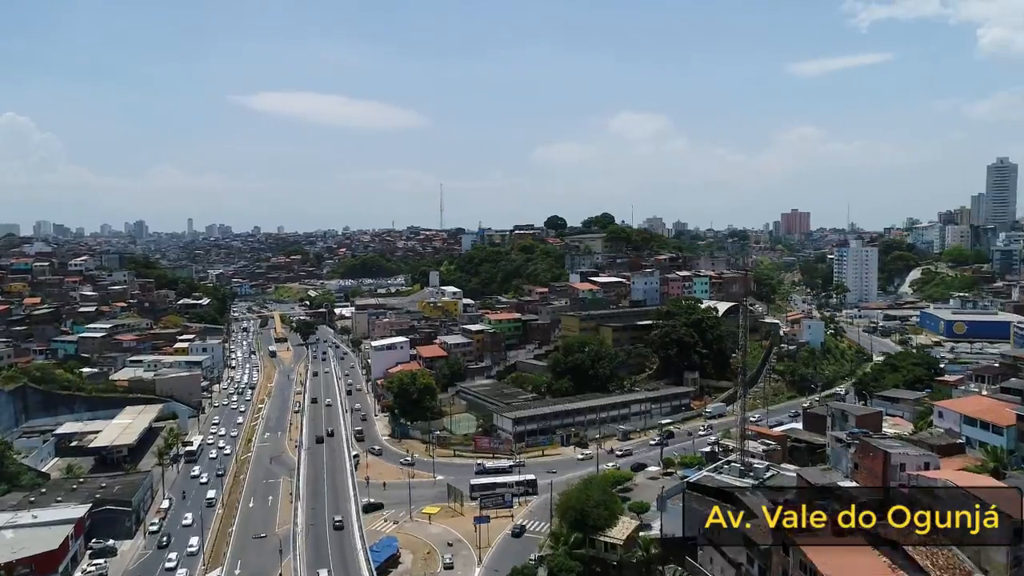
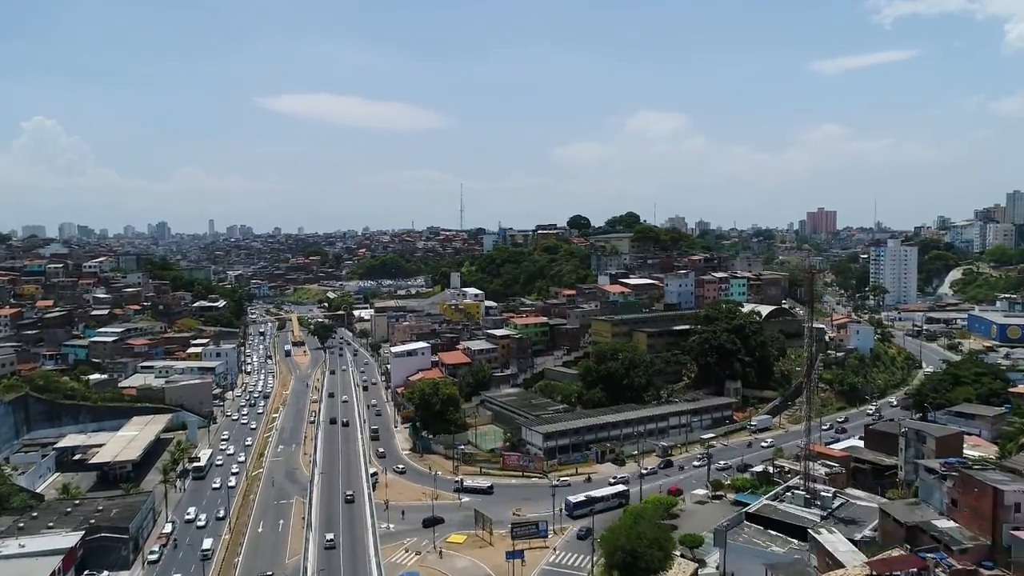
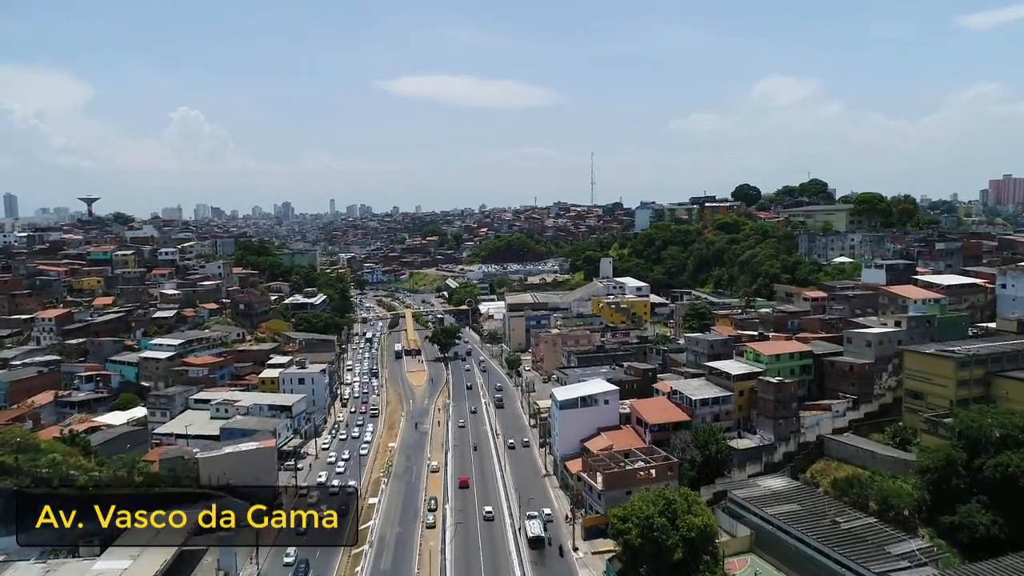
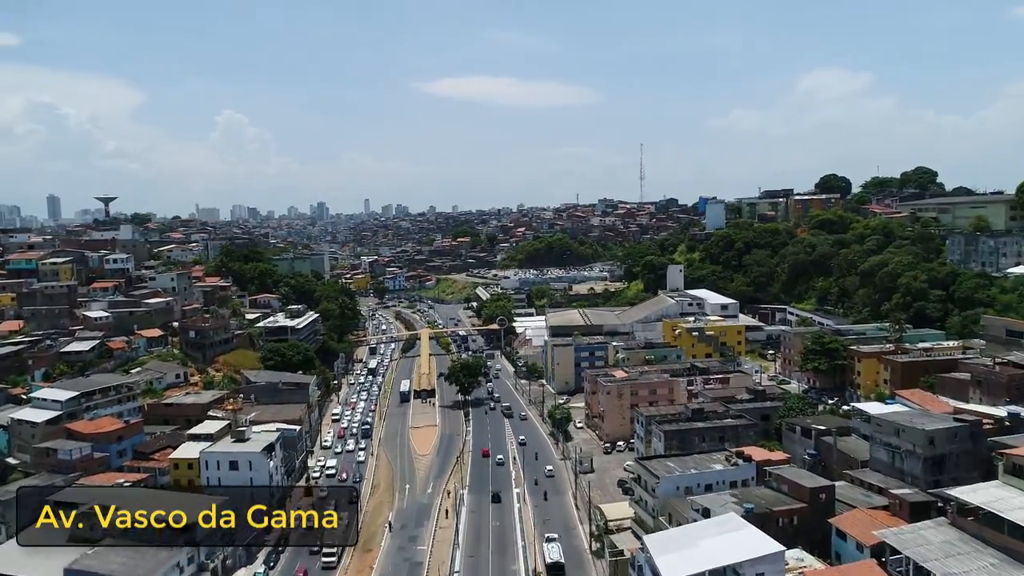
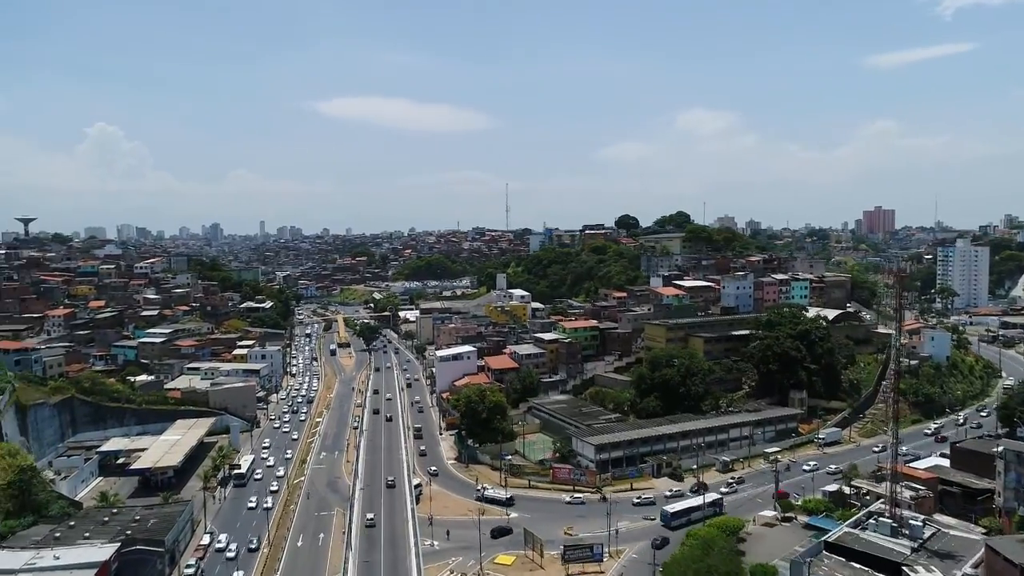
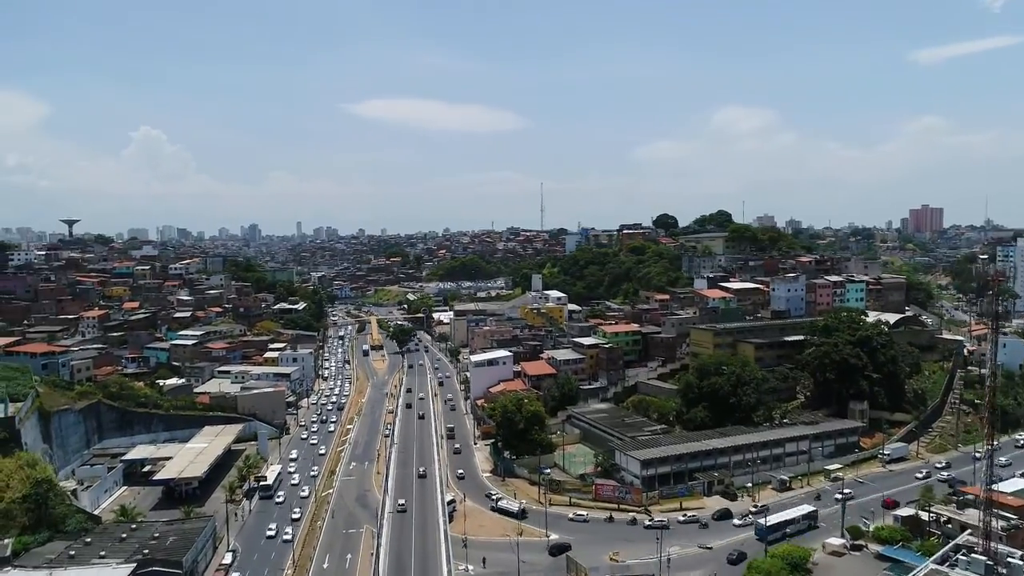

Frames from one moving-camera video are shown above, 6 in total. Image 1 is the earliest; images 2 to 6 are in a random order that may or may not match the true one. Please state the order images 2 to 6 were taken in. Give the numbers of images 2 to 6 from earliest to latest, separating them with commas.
2, 5, 6, 3, 4
